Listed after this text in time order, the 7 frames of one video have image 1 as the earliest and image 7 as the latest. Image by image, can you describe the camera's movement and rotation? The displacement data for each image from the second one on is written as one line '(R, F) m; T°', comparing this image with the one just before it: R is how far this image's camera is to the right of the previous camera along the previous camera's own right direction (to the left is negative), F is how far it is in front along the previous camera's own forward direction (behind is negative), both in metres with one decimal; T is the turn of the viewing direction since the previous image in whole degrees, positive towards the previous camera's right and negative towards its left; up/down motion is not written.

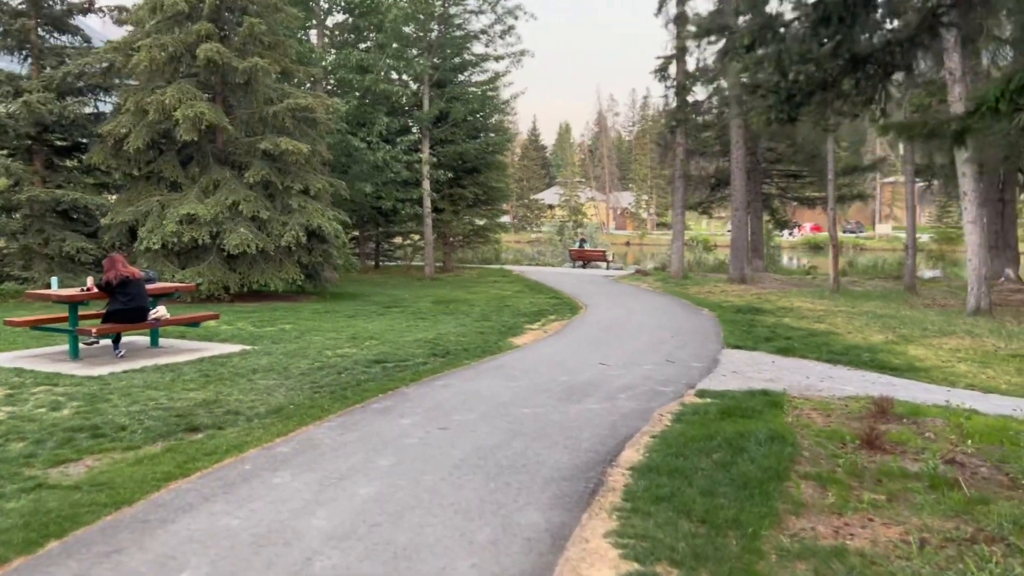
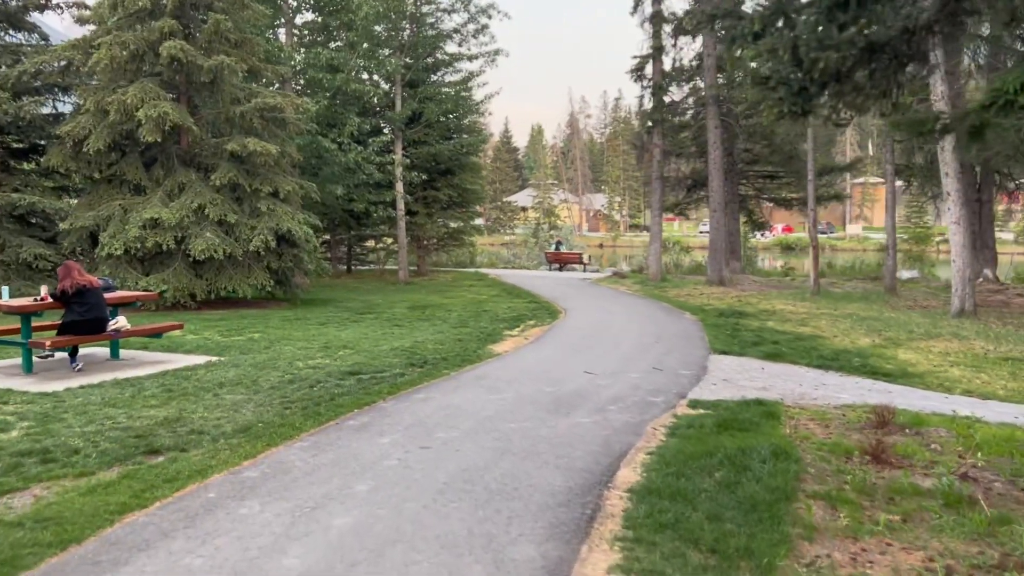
(-0.1, +0.4) m; +2°
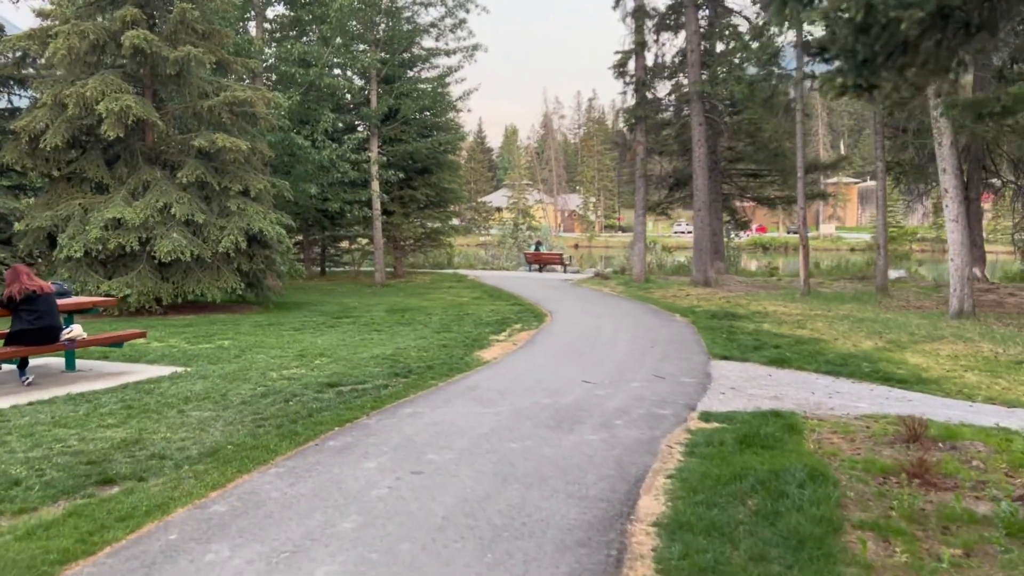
(-0.2, +0.7) m; +2°
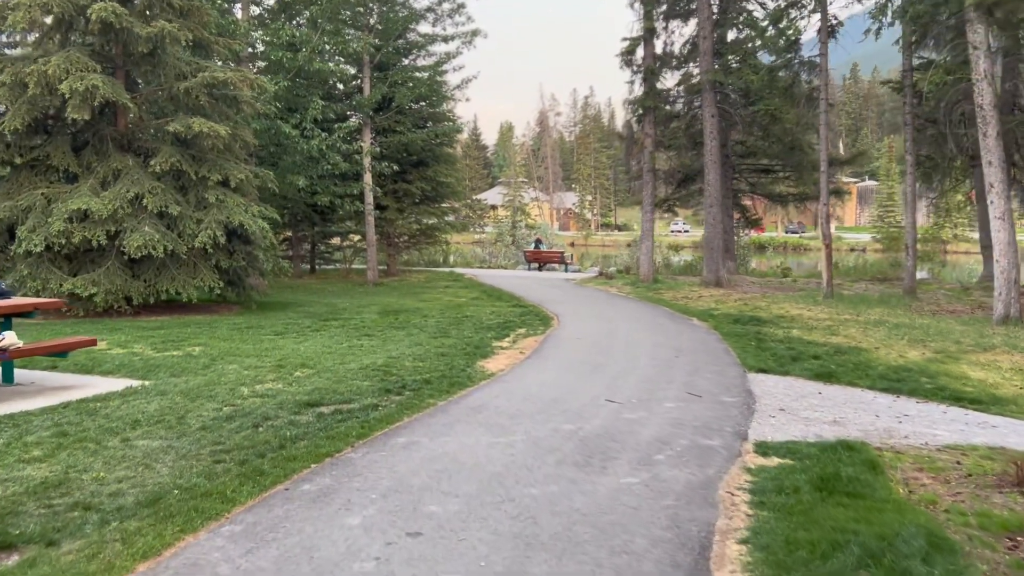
(-0.2, +1.2) m; 0°
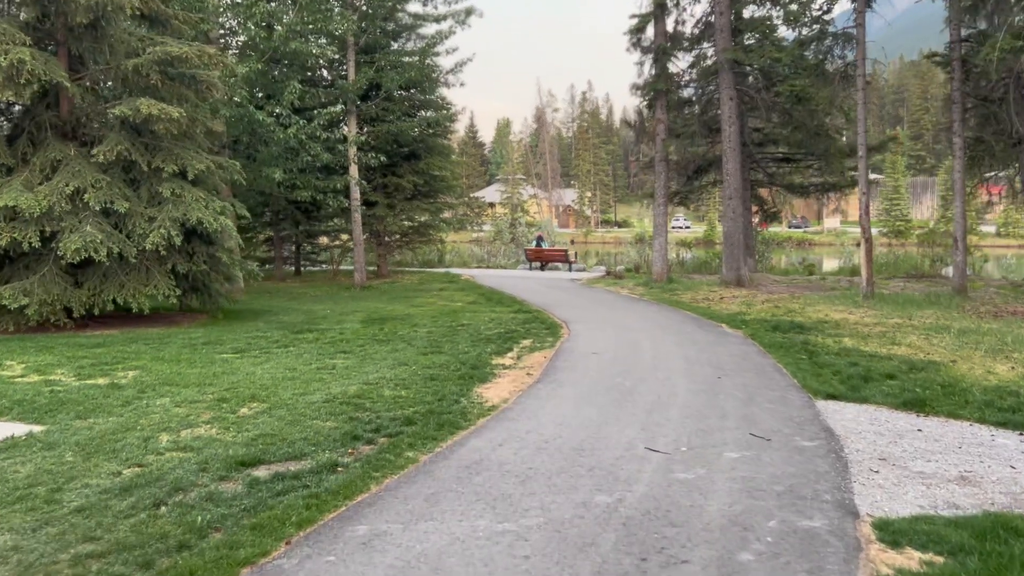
(0.0, +1.8) m; 0°
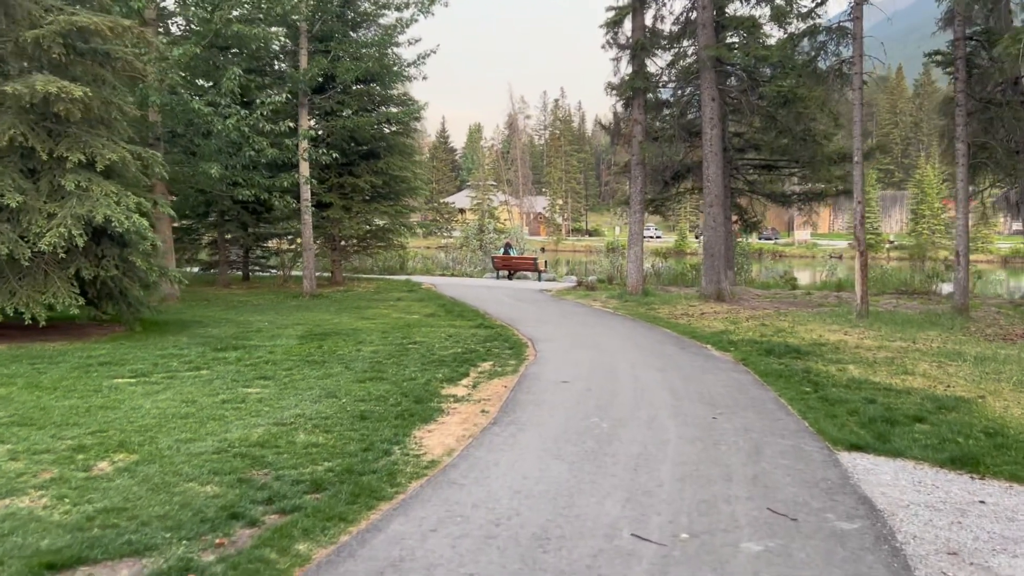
(+0.1, +1.5) m; +2°
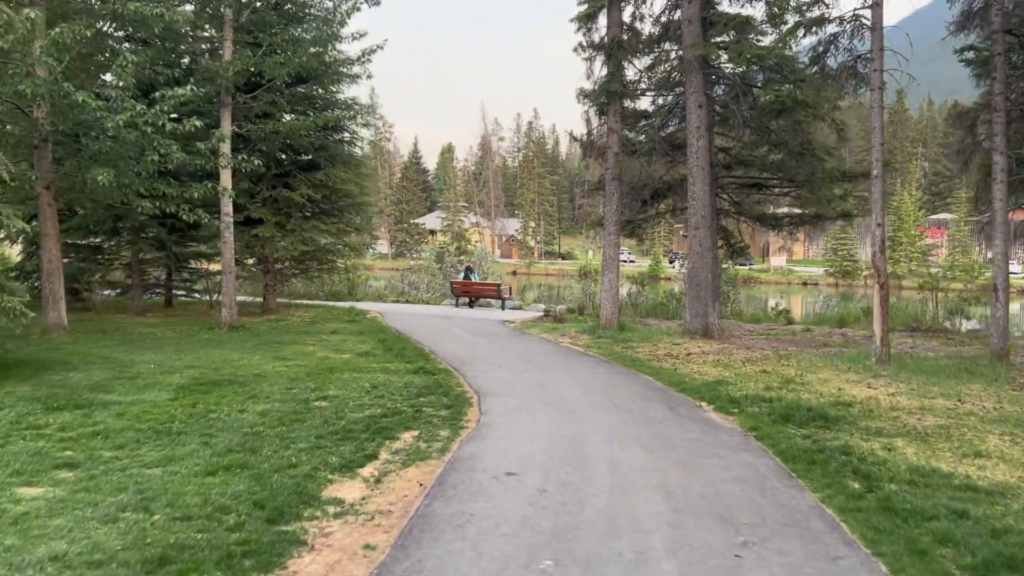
(+0.3, +2.5) m; +2°
